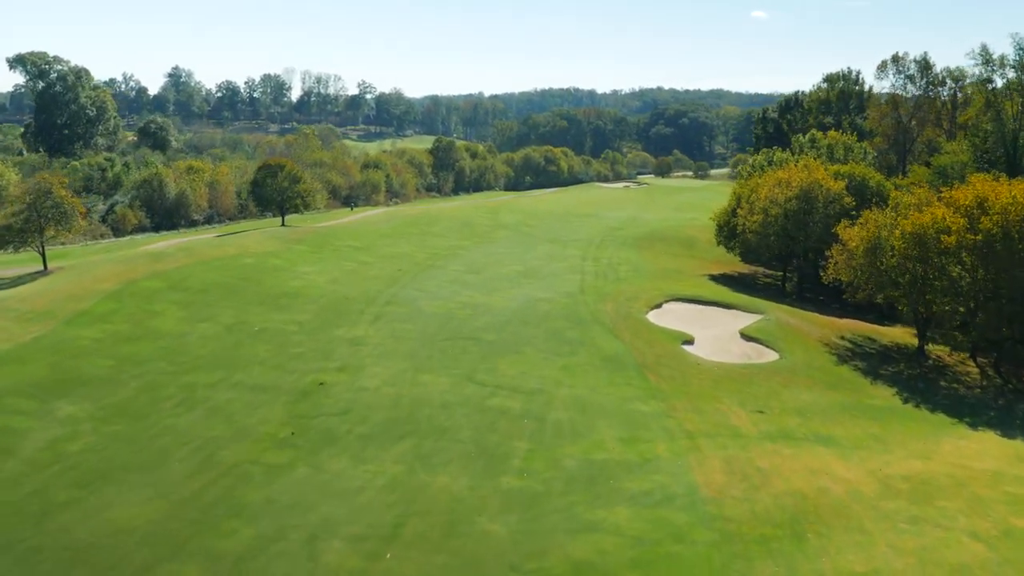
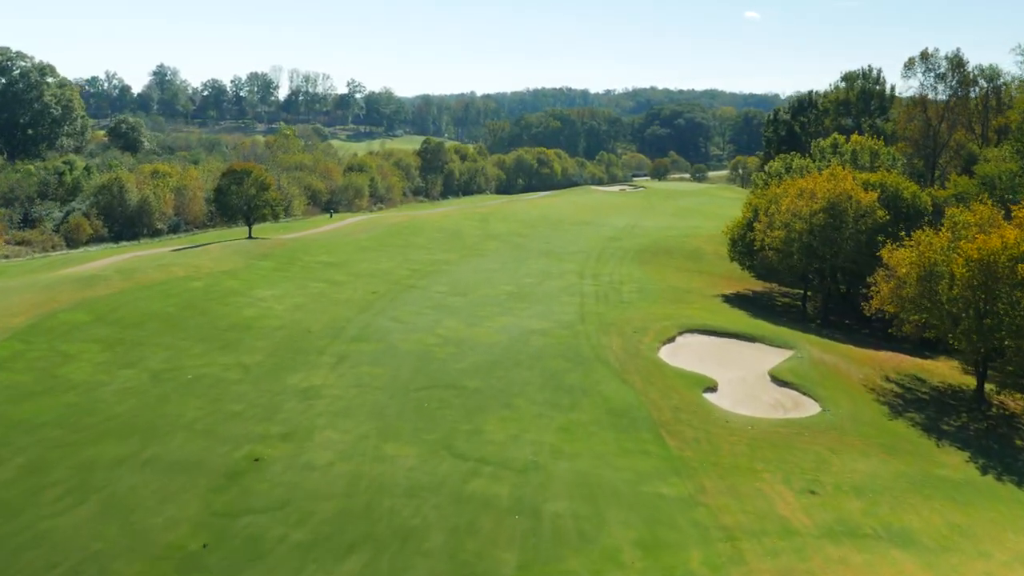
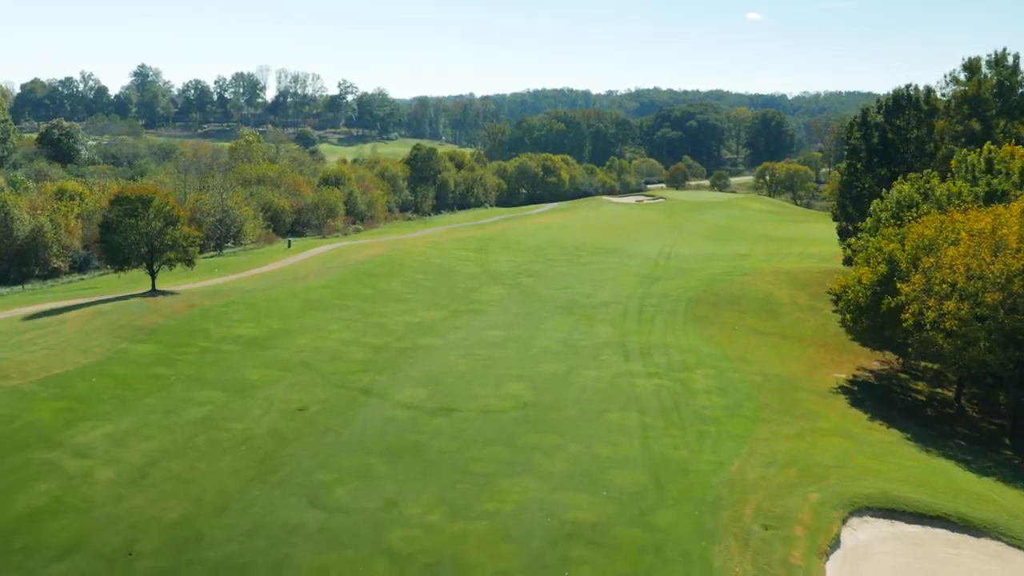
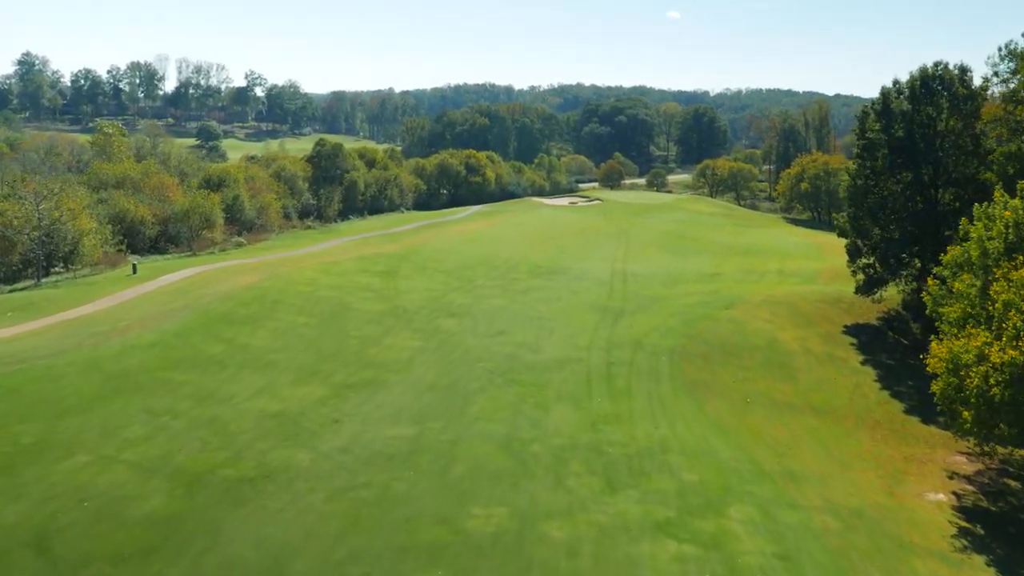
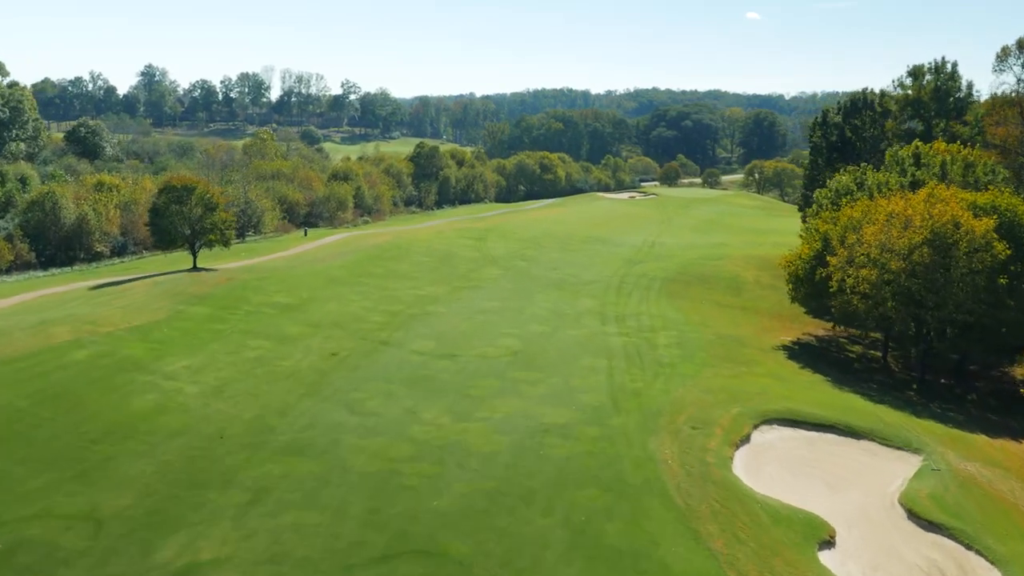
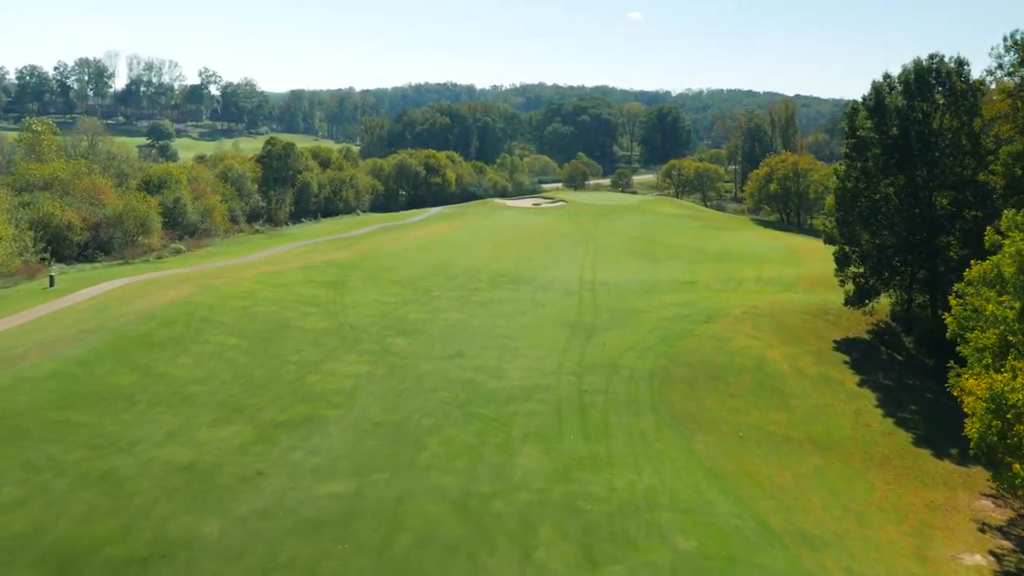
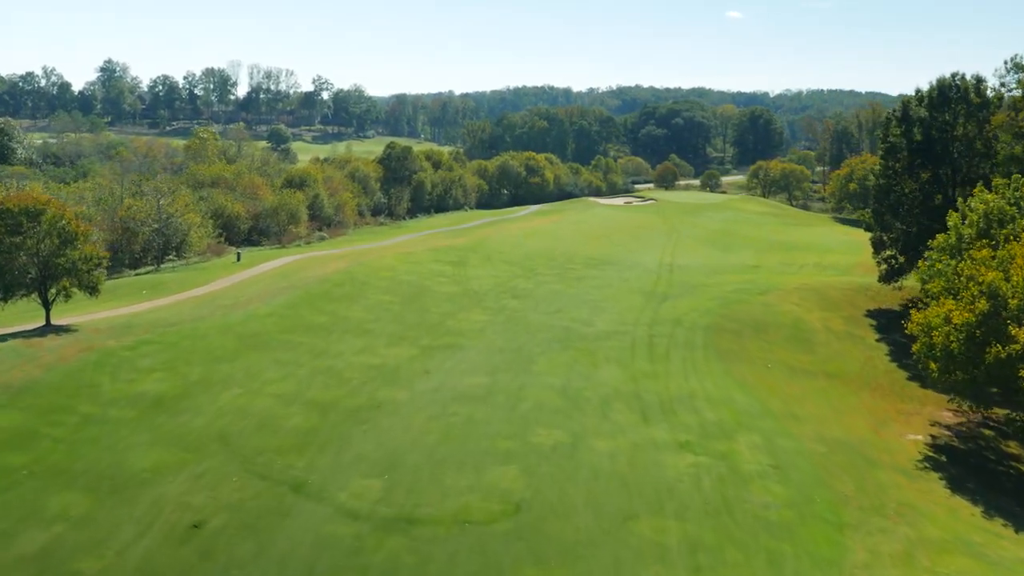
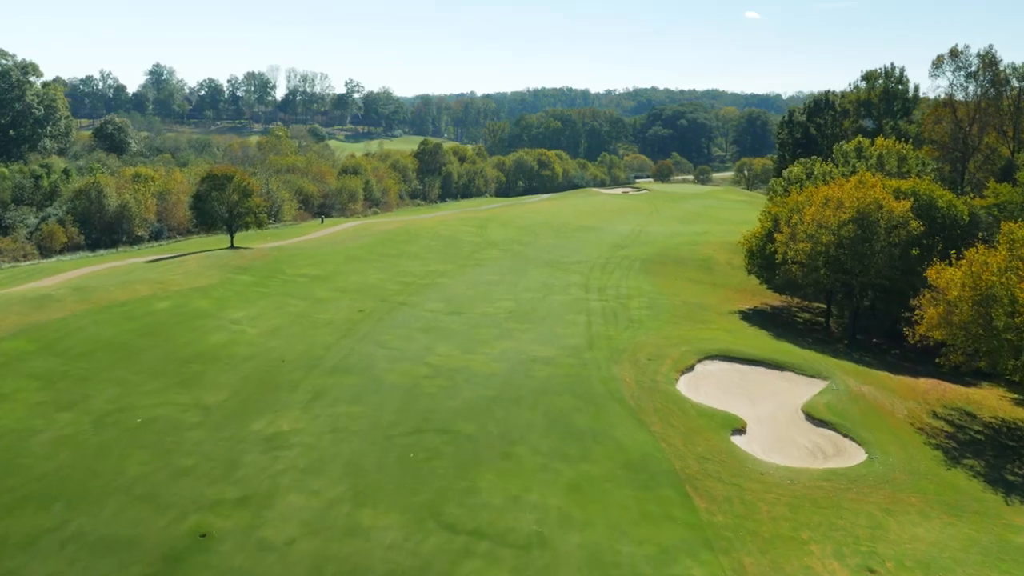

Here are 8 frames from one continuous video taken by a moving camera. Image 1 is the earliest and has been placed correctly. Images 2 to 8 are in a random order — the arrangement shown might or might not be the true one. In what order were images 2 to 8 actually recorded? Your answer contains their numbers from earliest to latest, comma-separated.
2, 8, 5, 3, 7, 4, 6
